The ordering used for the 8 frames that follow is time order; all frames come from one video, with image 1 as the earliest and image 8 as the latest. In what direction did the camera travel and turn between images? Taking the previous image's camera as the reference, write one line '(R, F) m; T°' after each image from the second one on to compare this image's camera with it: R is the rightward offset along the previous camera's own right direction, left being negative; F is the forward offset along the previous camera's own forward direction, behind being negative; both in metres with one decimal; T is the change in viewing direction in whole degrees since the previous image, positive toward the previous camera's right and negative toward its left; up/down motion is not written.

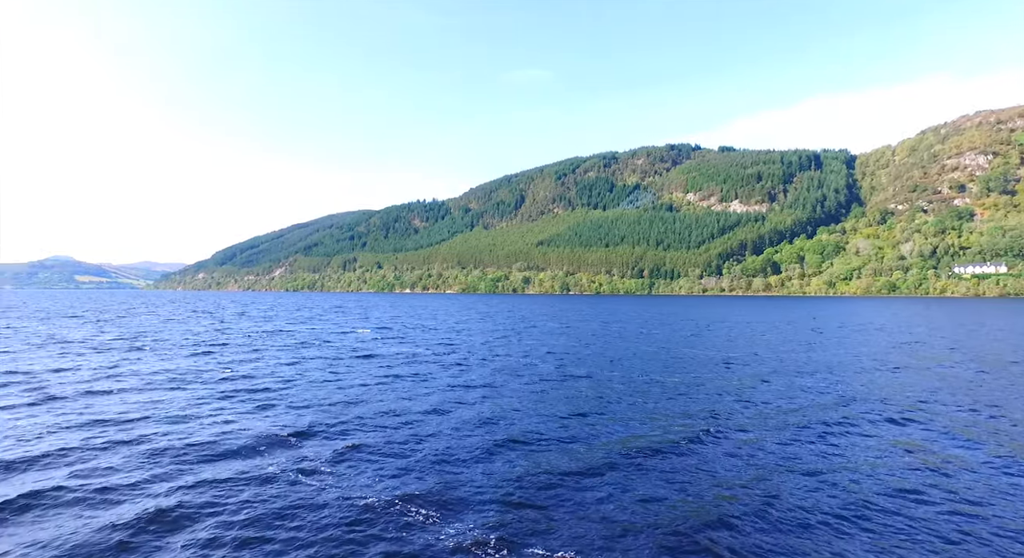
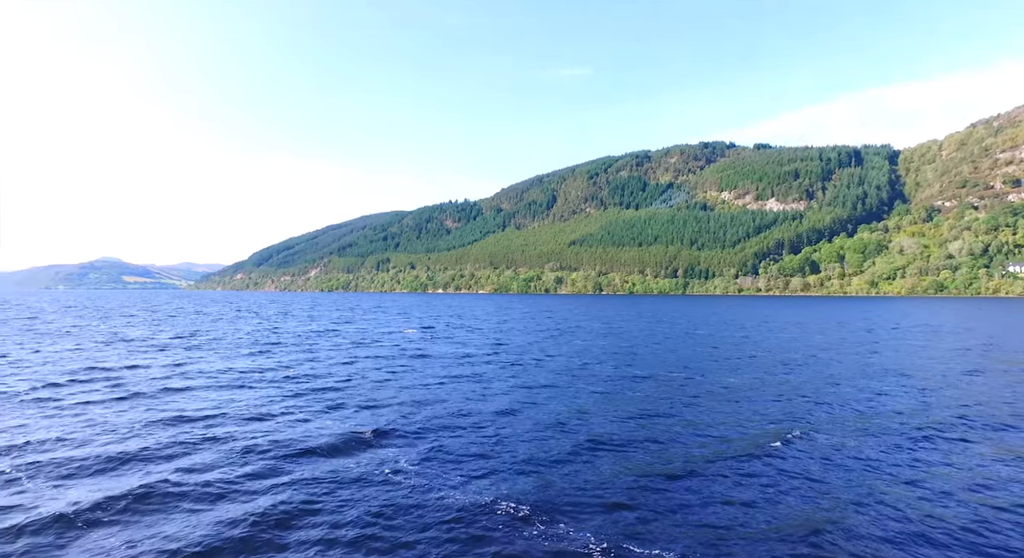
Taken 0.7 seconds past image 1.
(-2.8, 0.0) m; -3°
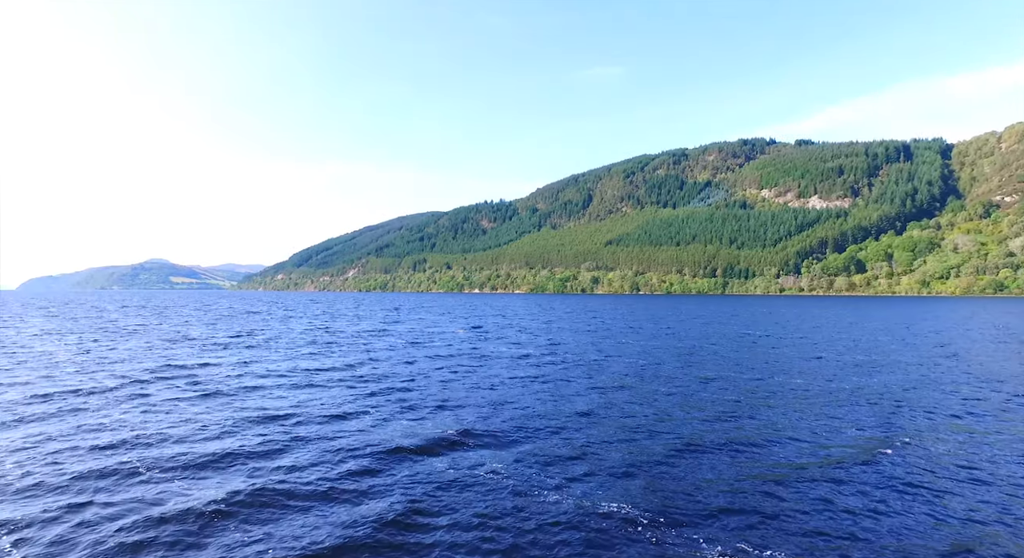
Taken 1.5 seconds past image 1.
(-3.1, +0.2) m; -3°
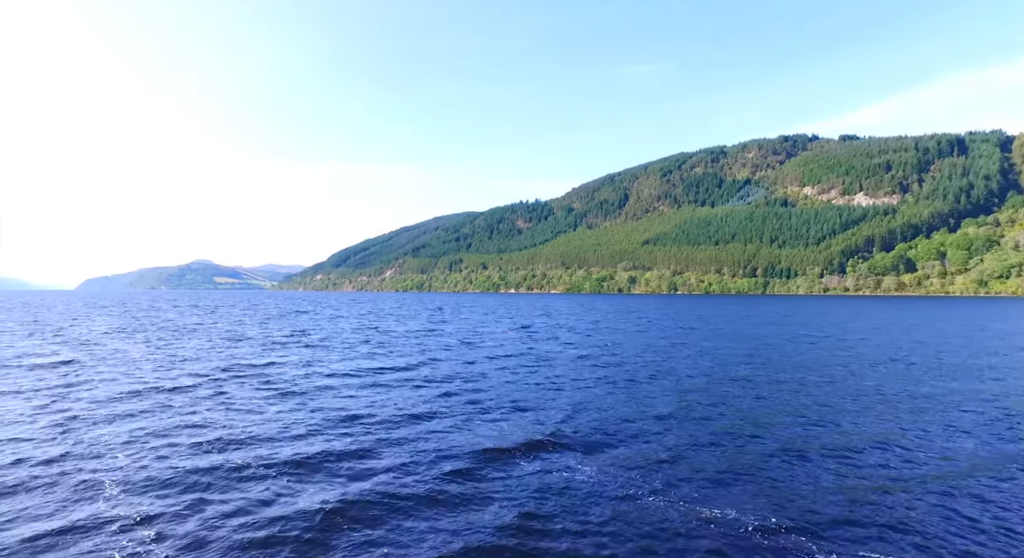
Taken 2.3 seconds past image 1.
(-3.0, +0.2) m; -3°
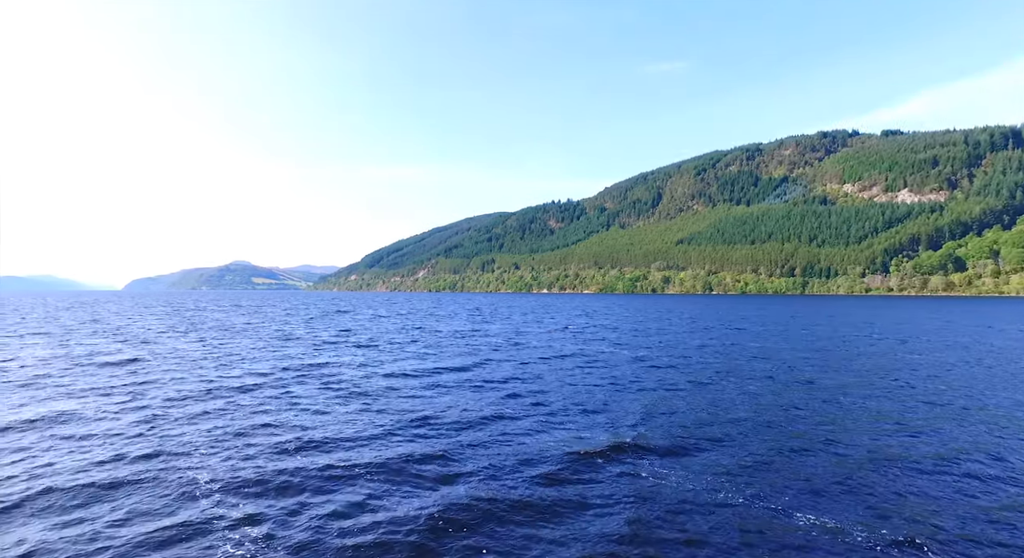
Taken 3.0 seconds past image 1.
(-2.7, +0.3) m; -3°
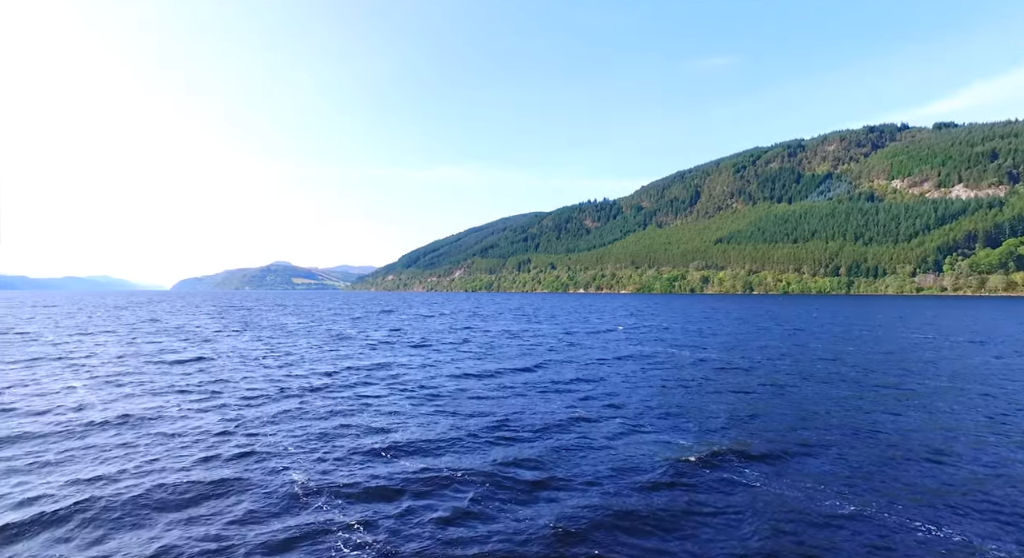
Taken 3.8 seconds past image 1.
(-3.0, +0.5) m; -3°
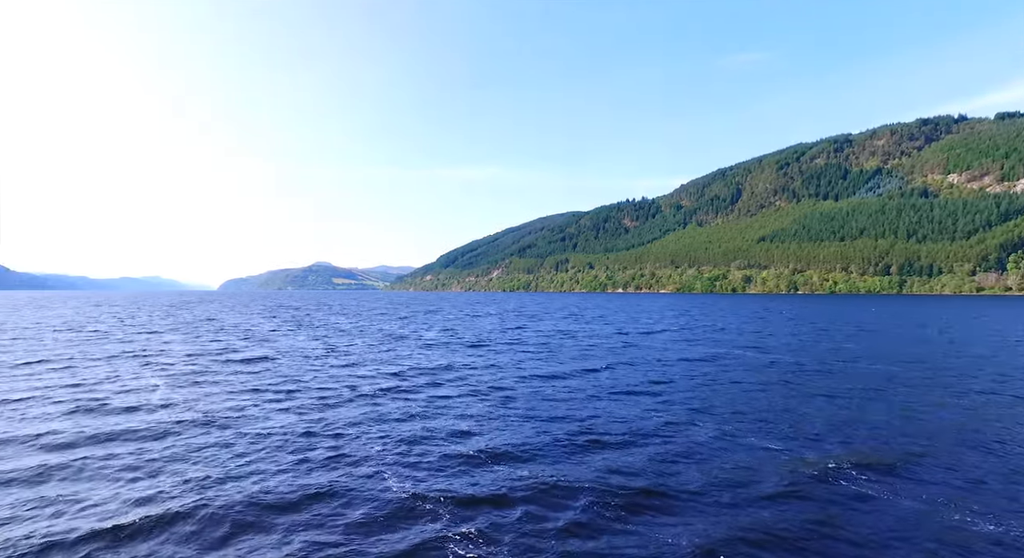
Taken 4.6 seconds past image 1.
(-3.1, +0.7) m; -3°
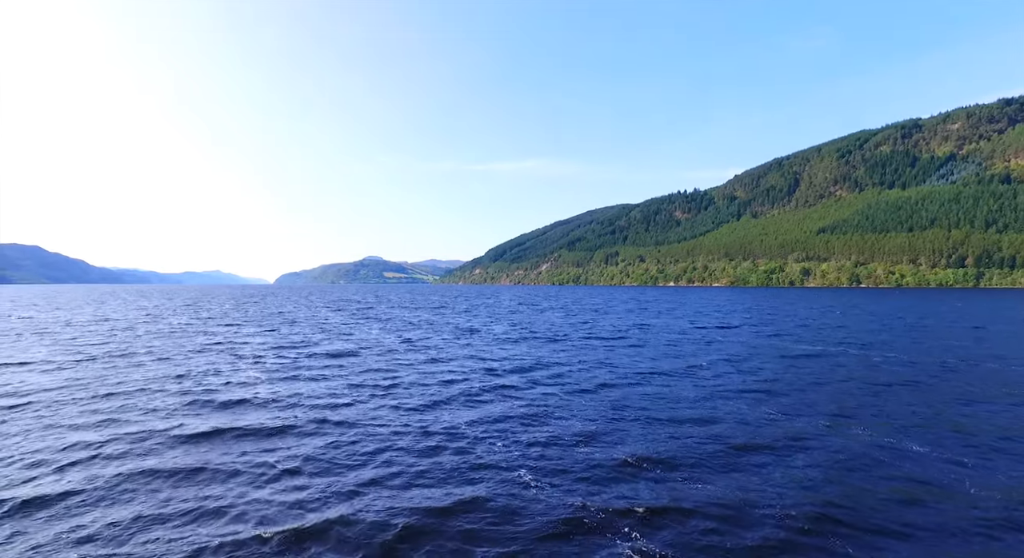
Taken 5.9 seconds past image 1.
(-4.6, +1.4) m; -4°
